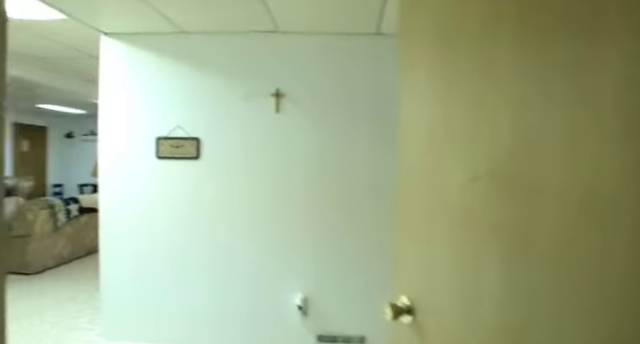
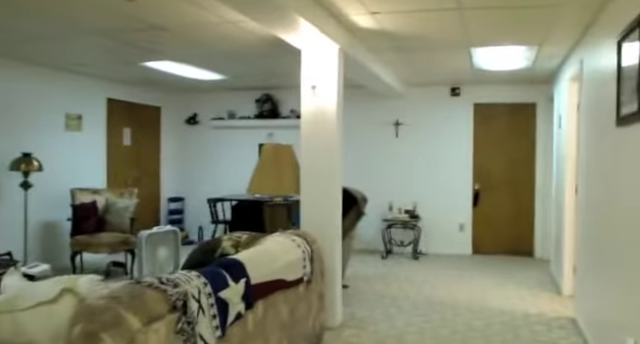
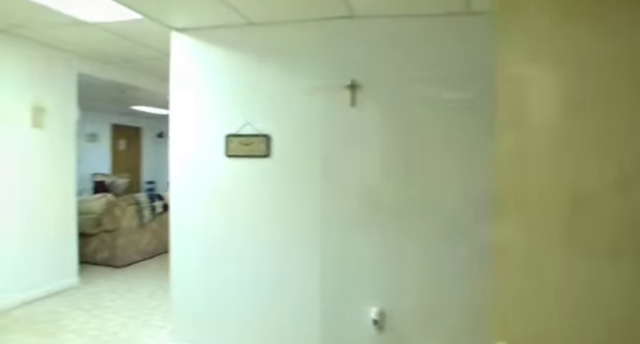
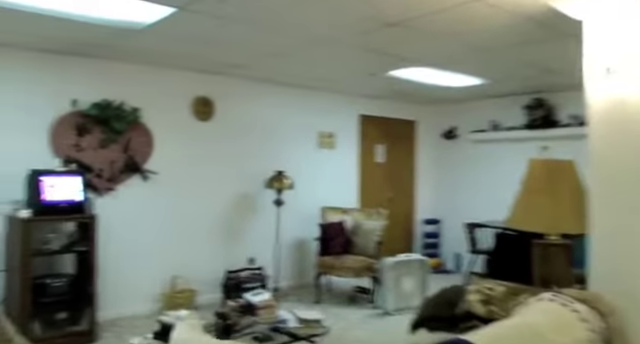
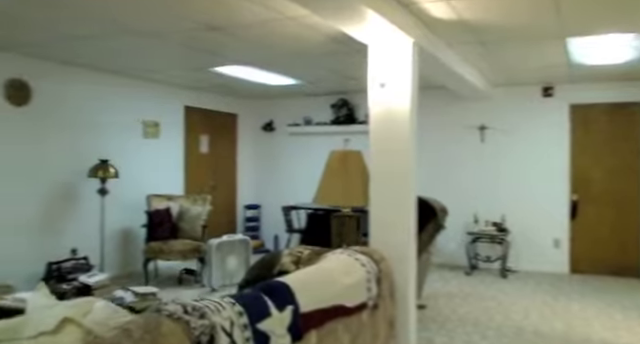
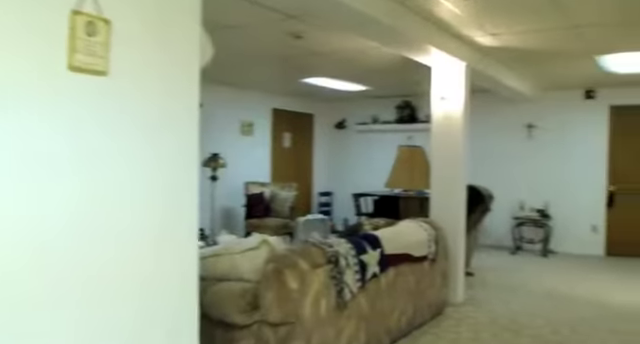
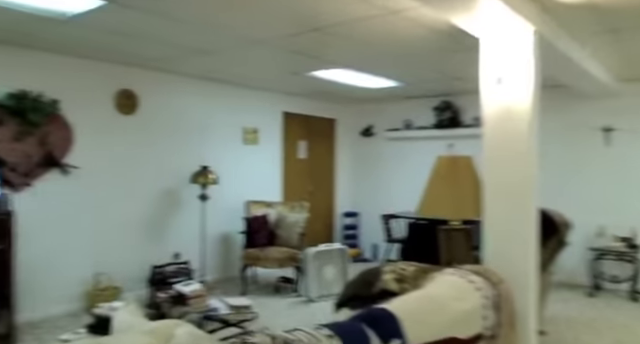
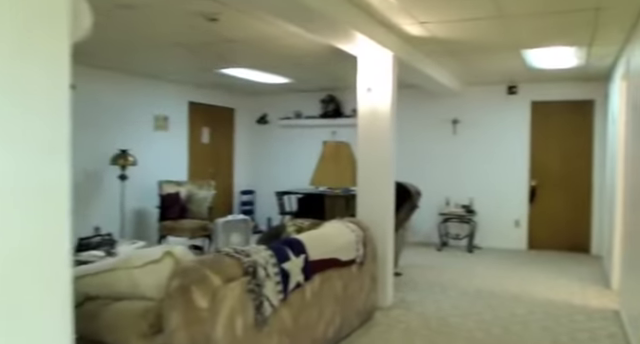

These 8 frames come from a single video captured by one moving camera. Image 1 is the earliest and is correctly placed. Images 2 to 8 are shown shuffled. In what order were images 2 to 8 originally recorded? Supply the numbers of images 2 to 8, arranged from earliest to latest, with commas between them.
3, 6, 8, 2, 5, 7, 4
